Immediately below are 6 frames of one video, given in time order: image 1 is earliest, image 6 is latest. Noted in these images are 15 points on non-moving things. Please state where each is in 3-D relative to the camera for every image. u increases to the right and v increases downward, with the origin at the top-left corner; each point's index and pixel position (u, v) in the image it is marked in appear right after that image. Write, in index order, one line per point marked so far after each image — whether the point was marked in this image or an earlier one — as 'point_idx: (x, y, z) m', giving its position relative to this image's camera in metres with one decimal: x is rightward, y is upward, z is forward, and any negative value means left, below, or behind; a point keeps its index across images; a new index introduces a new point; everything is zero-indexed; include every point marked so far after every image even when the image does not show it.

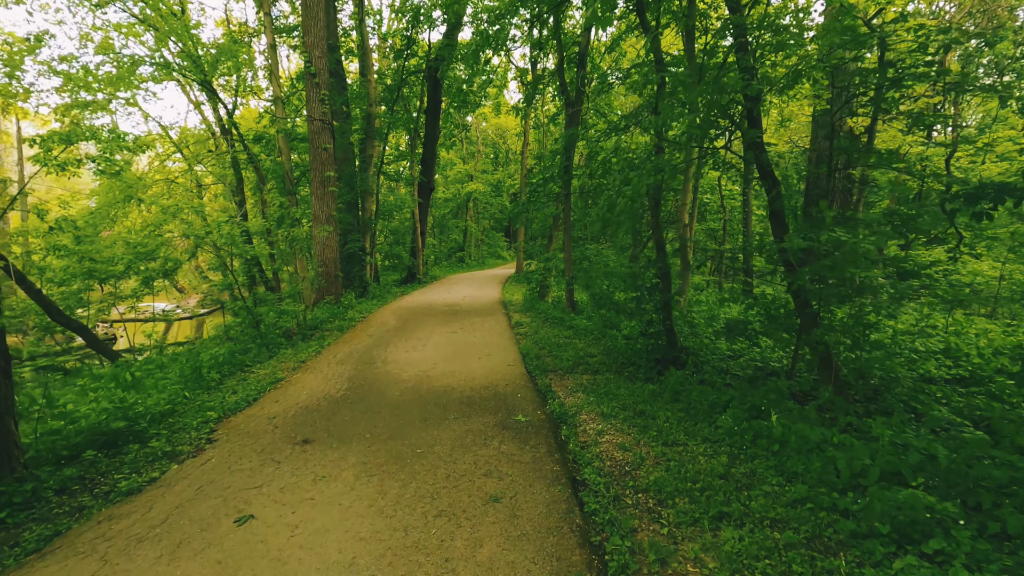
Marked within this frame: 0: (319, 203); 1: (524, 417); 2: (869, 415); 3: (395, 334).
0: (-5.6, +2.4, +11.1) m
1: (+0.1, -1.5, +4.4) m
2: (+3.7, -1.3, +4.0) m
3: (-2.6, -1.0, +8.4) m
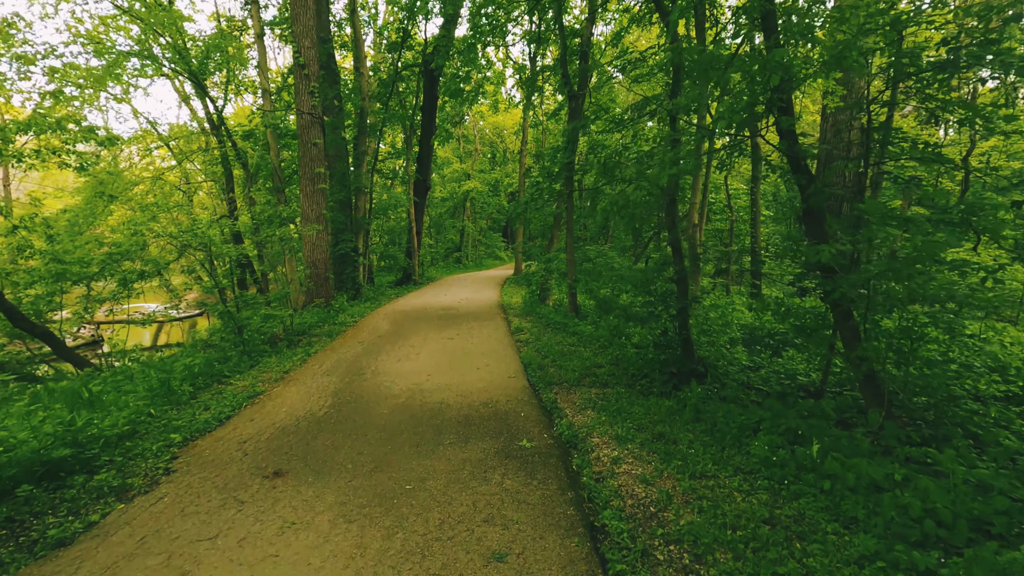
0: (-5.6, +2.3, +10.5) m
1: (+0.2, -1.6, +3.9) m
2: (+3.7, -1.4, +3.5) m
3: (-2.6, -1.1, +7.9) m
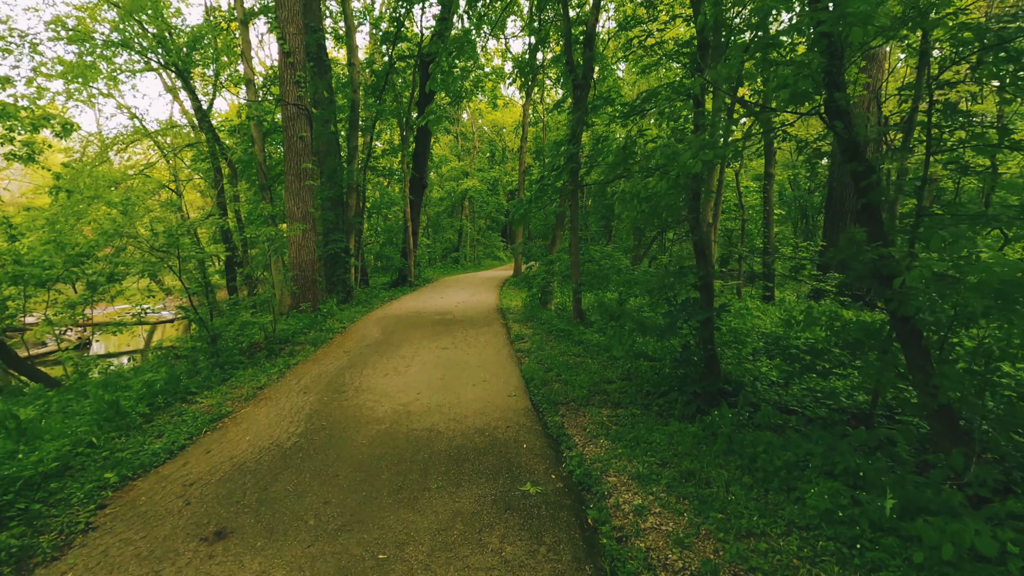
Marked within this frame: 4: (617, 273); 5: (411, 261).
0: (-5.6, +2.3, +9.8) m
1: (+0.2, -1.7, +3.2) m
2: (+3.7, -1.5, +2.8) m
3: (-2.6, -1.2, +7.2) m
4: (+2.1, +0.3, +7.8) m
5: (-4.4, +1.2, +17.0) m
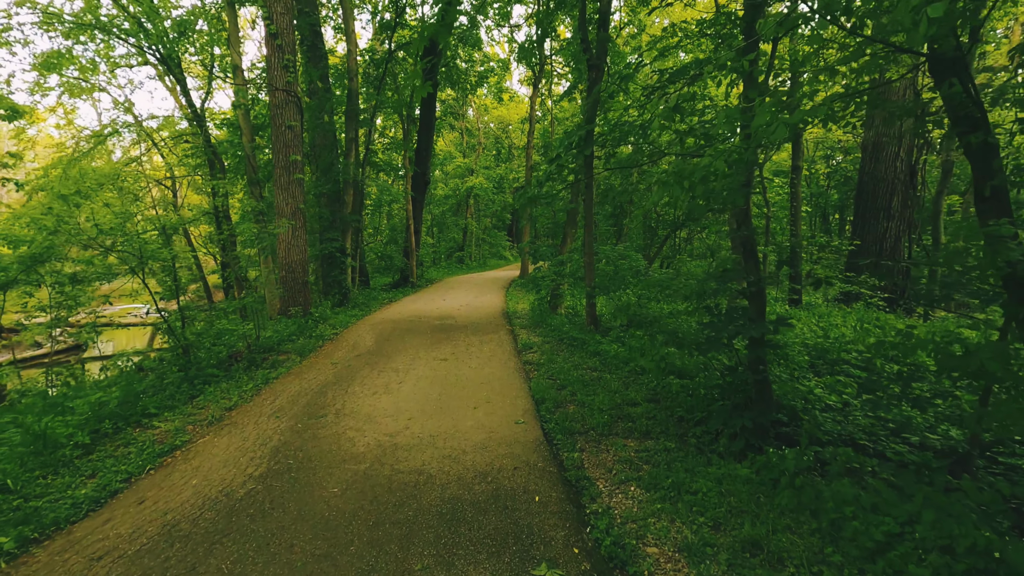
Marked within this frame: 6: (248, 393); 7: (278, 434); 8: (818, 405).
0: (-5.4, +2.2, +9.1) m
1: (+0.2, -1.7, +2.4) m
2: (+3.8, -1.6, +2.0) m
3: (-2.4, -1.2, +6.4) m
4: (+2.2, +0.2, +7.0) m
5: (-4.2, +1.1, +16.2) m
6: (-3.7, -1.5, +5.4) m
7: (-2.5, -1.6, +4.1) m
8: (+3.6, -1.4, +4.5) m
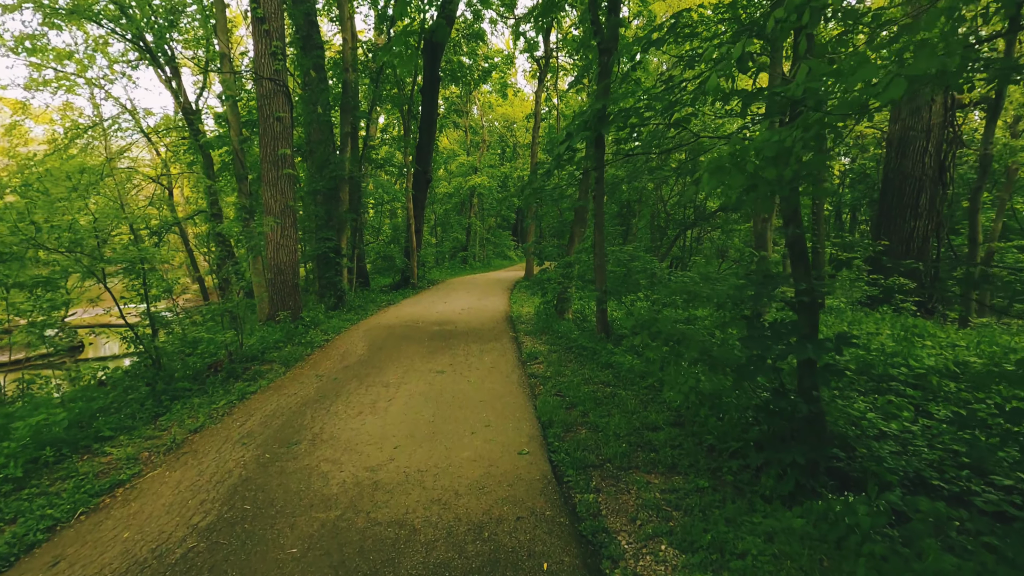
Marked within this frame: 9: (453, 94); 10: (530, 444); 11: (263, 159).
0: (-5.3, +2.1, +8.5) m
1: (+0.2, -1.8, +1.8) m
2: (+3.8, -1.6, +1.3) m
3: (-2.4, -1.3, +5.8) m
4: (+2.3, +0.2, +6.3) m
5: (-4.0, +1.1, +15.7) m
6: (-3.7, -1.5, +4.8) m
7: (-2.5, -1.6, +3.5) m
8: (+3.6, -1.4, +3.9) m
9: (-3.1, +10.0, +19.9) m
10: (+0.2, -1.6, +4.0) m
11: (-5.4, +2.8, +8.4) m
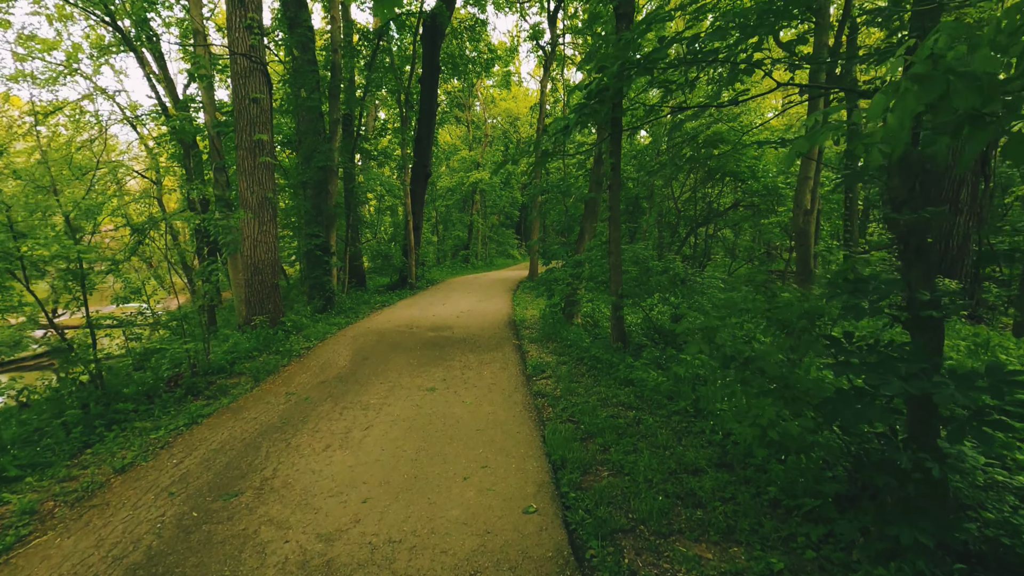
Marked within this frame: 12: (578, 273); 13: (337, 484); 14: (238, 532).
0: (-5.2, +2.1, +7.7) m
1: (+0.2, -1.9, +0.9) m
2: (+3.8, -1.7, +0.4) m
3: (-2.3, -1.4, +5.0) m
4: (+2.4, +0.1, +5.4) m
5: (-3.9, +1.1, +14.8) m
6: (-3.6, -1.6, +4.0) m
7: (-2.5, -1.7, +2.6) m
8: (+3.7, -1.5, +3.0) m
9: (-2.9, +10.0, +19.0) m
10: (+0.2, -1.6, +3.1) m
11: (-5.4, +2.8, +7.6) m
12: (+1.4, +0.3, +7.9) m
13: (-1.4, -1.6, +3.2) m
14: (-1.9, -1.7, +2.7) m
